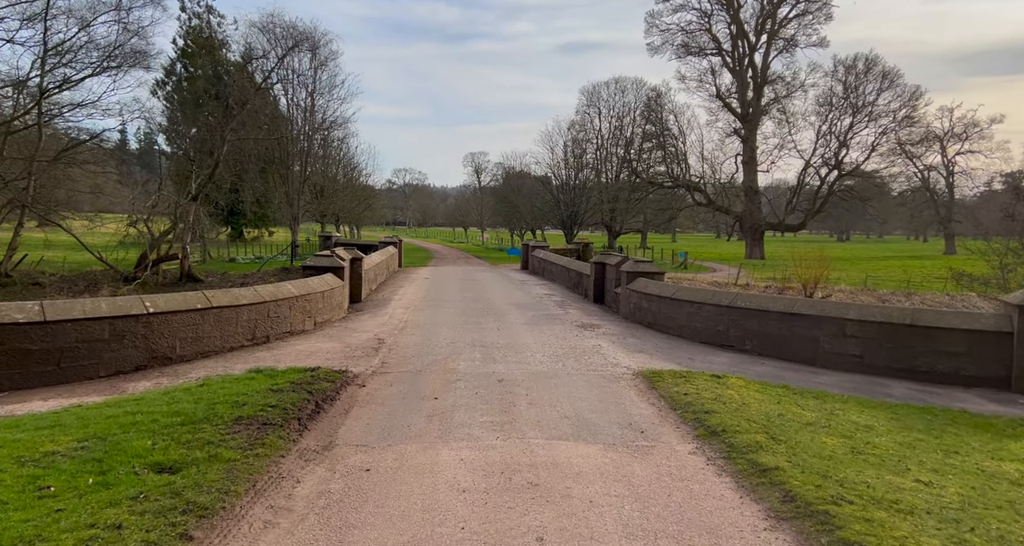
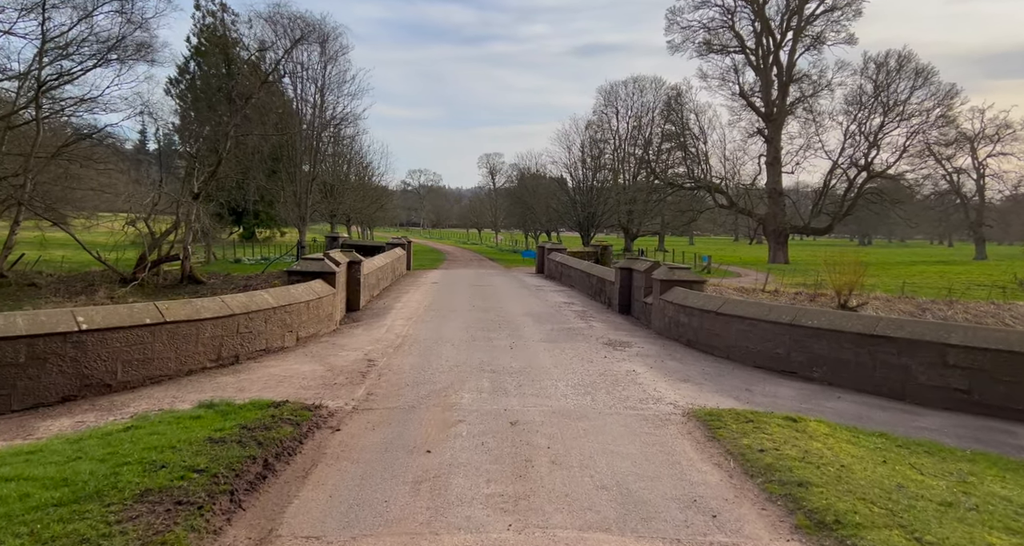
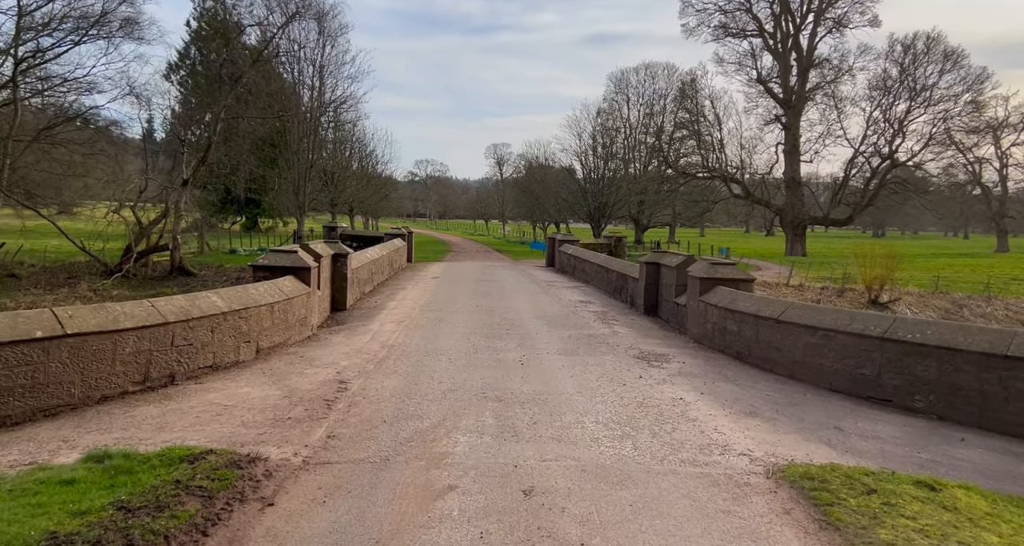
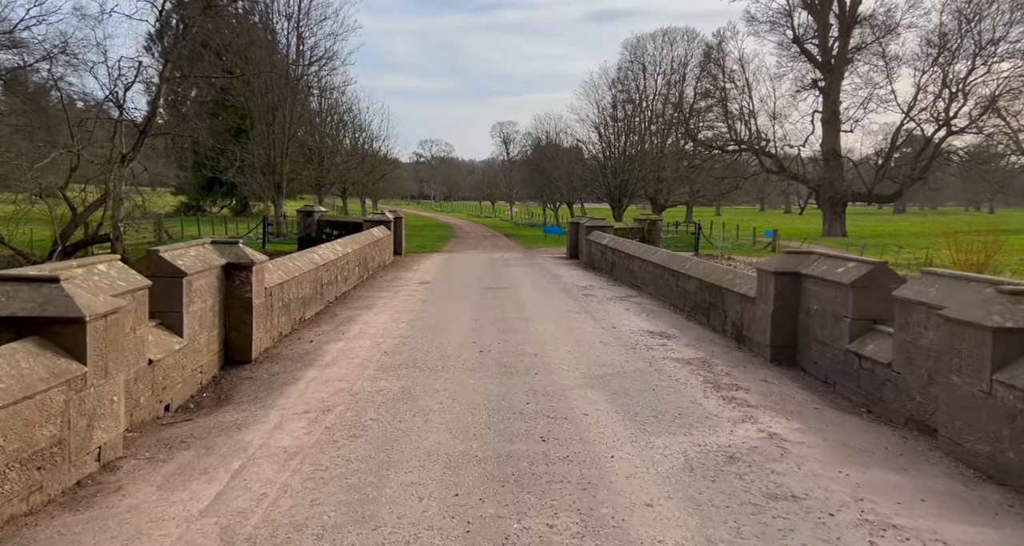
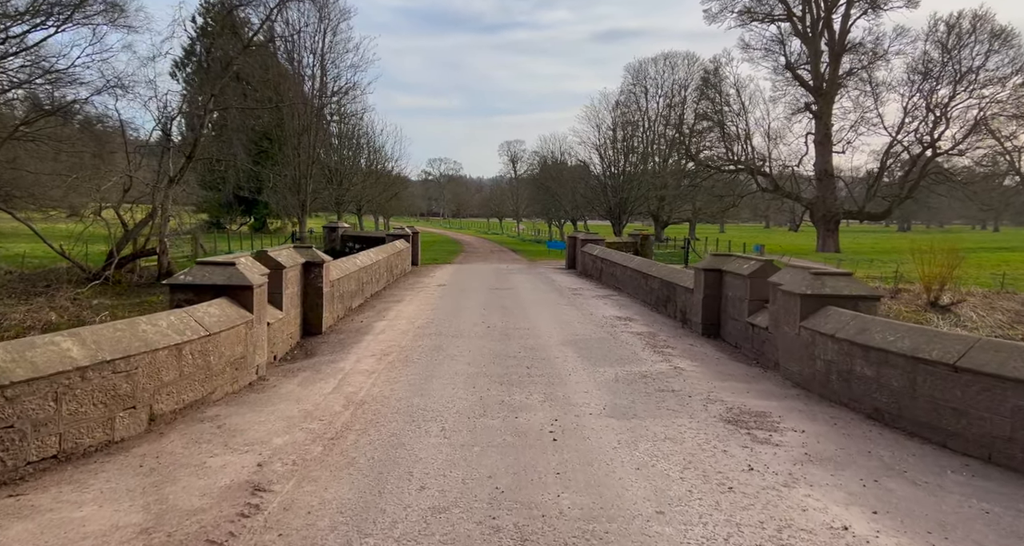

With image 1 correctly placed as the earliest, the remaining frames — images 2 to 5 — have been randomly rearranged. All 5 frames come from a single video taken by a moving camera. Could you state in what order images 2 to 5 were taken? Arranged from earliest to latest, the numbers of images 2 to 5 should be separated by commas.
2, 3, 5, 4
